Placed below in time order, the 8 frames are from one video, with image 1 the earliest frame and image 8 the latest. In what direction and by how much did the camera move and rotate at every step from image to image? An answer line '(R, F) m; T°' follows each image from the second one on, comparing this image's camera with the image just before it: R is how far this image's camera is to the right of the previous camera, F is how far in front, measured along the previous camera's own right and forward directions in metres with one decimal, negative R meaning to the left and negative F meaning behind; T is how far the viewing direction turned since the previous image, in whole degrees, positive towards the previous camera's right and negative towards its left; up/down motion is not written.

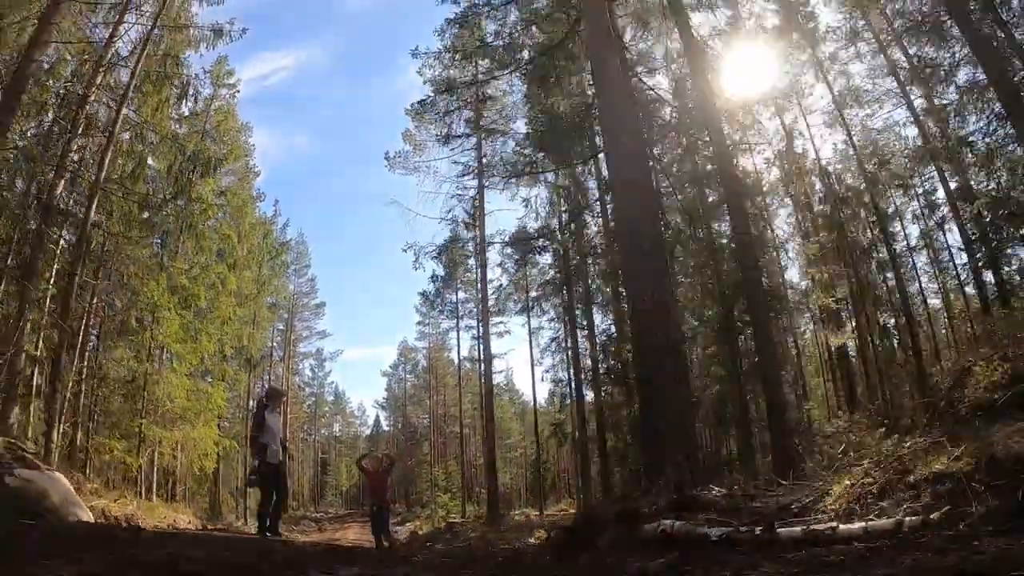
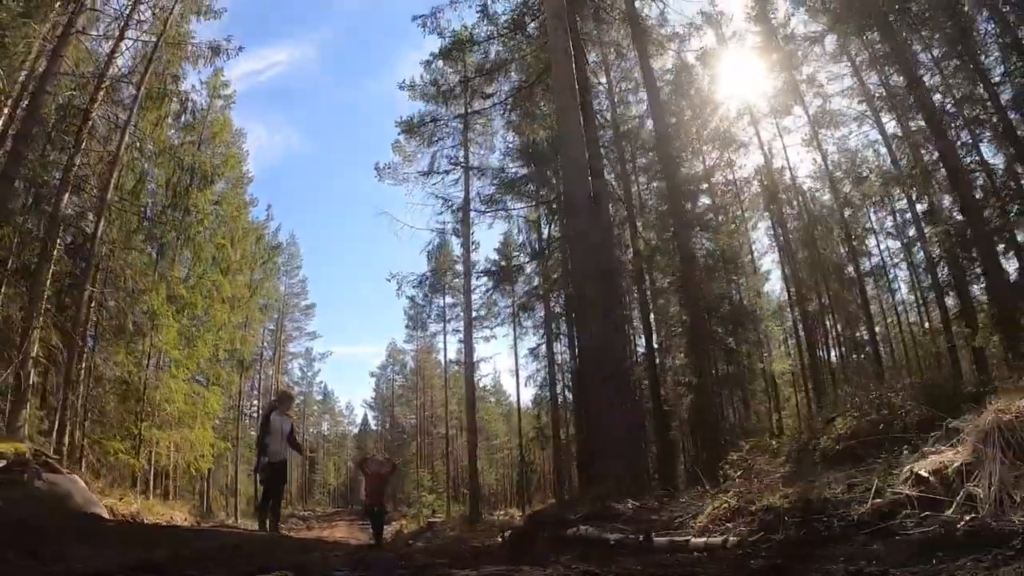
(+0.2, -0.6) m; +1°
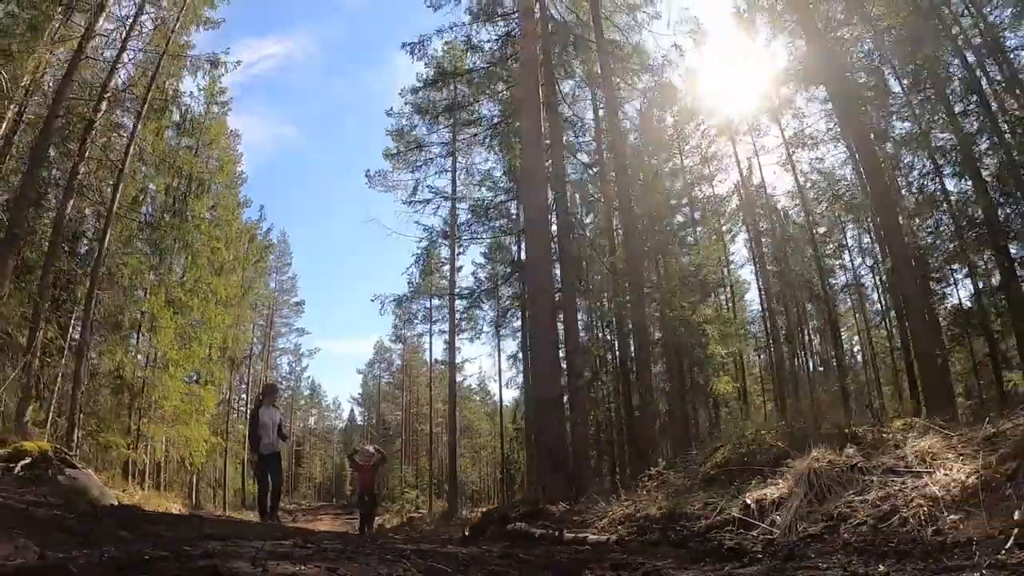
(+0.2, -0.7) m; +1°
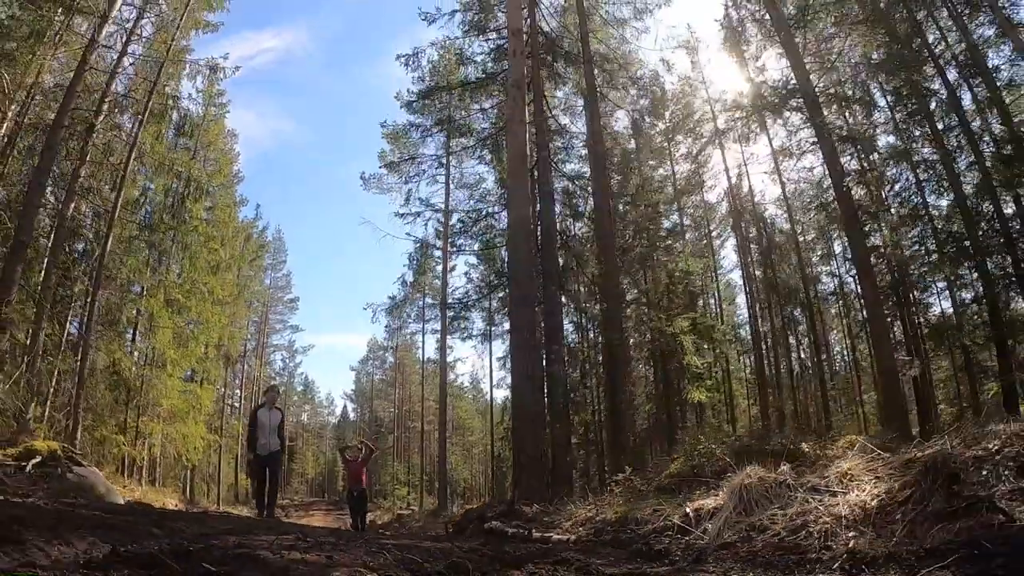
(+0.1, -0.4) m; 0°
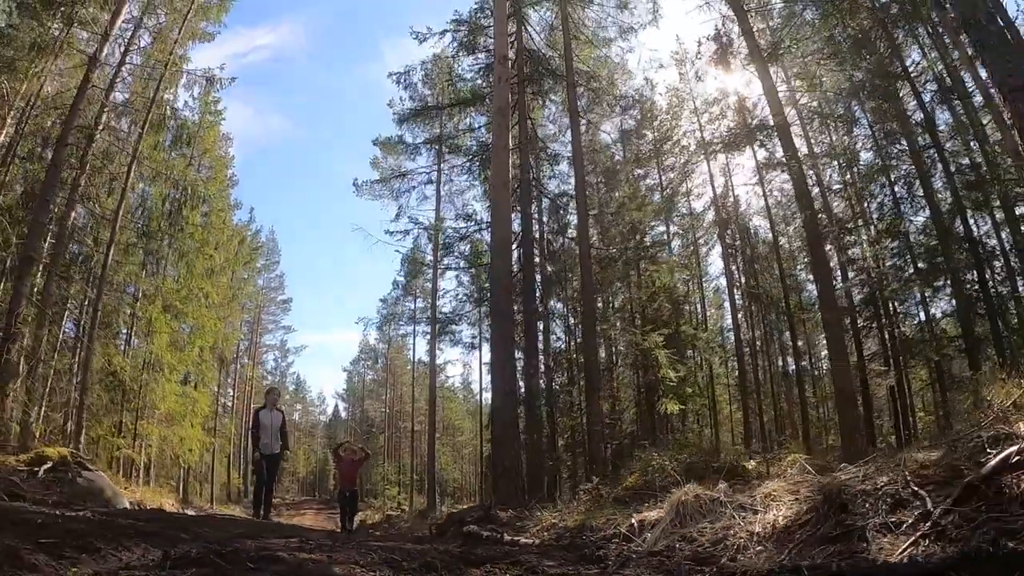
(+0.1, -0.5) m; +1°
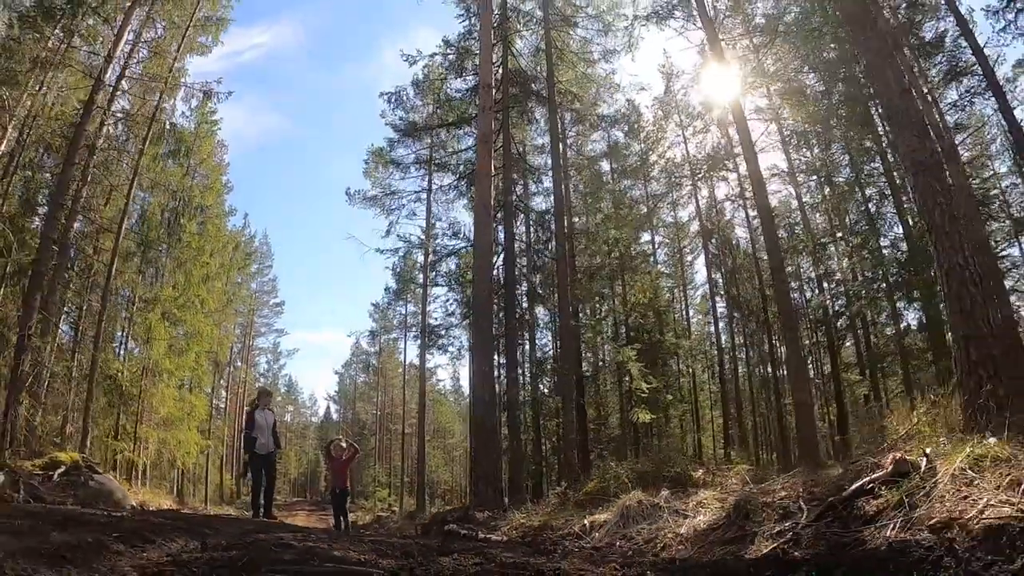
(+0.1, -0.6) m; +1°
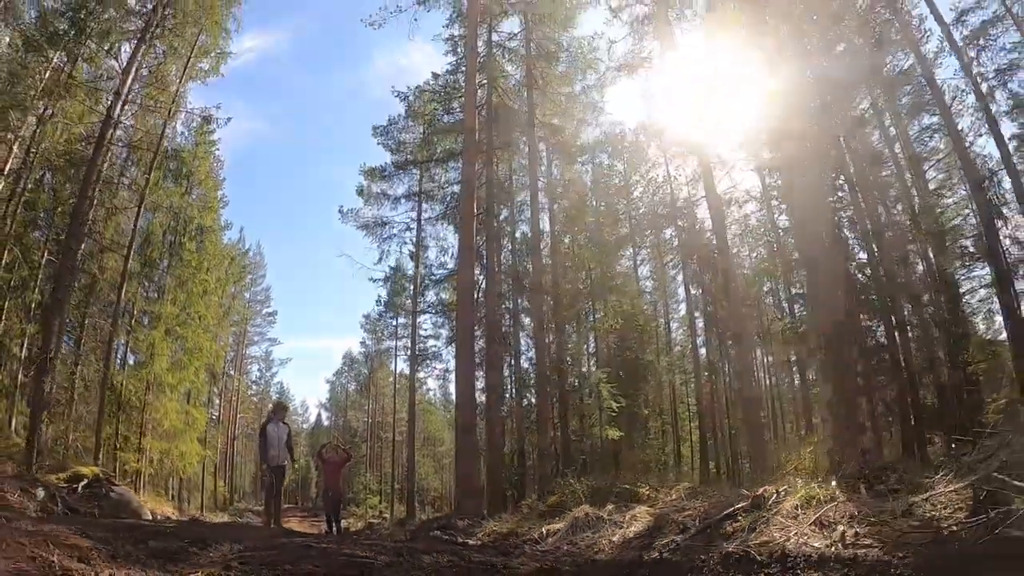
(+0.1, -0.8) m; +1°
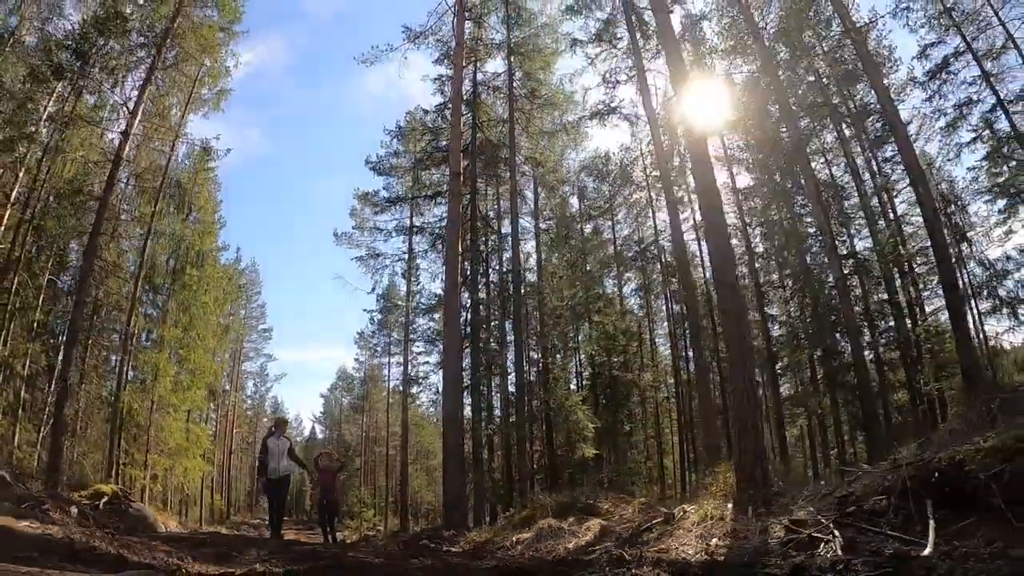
(+0.2, -0.9) m; +1°
